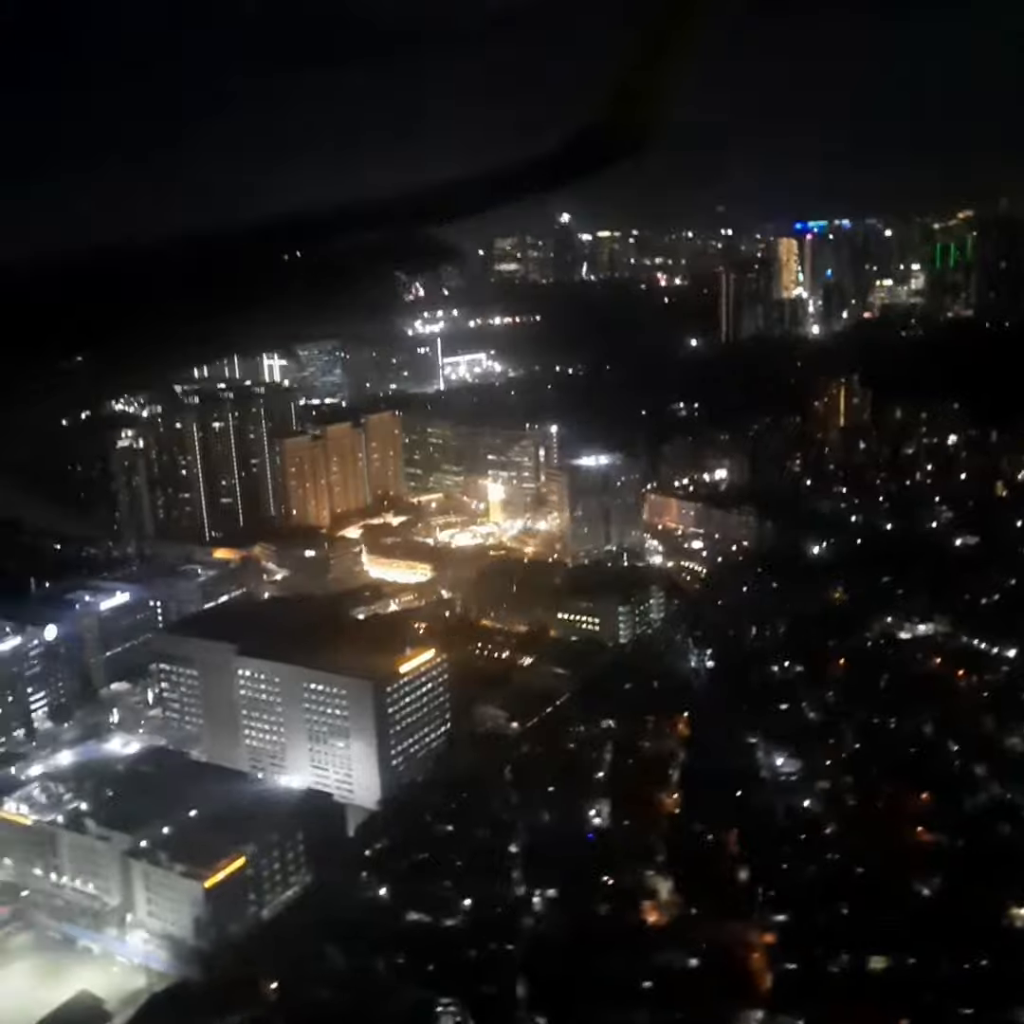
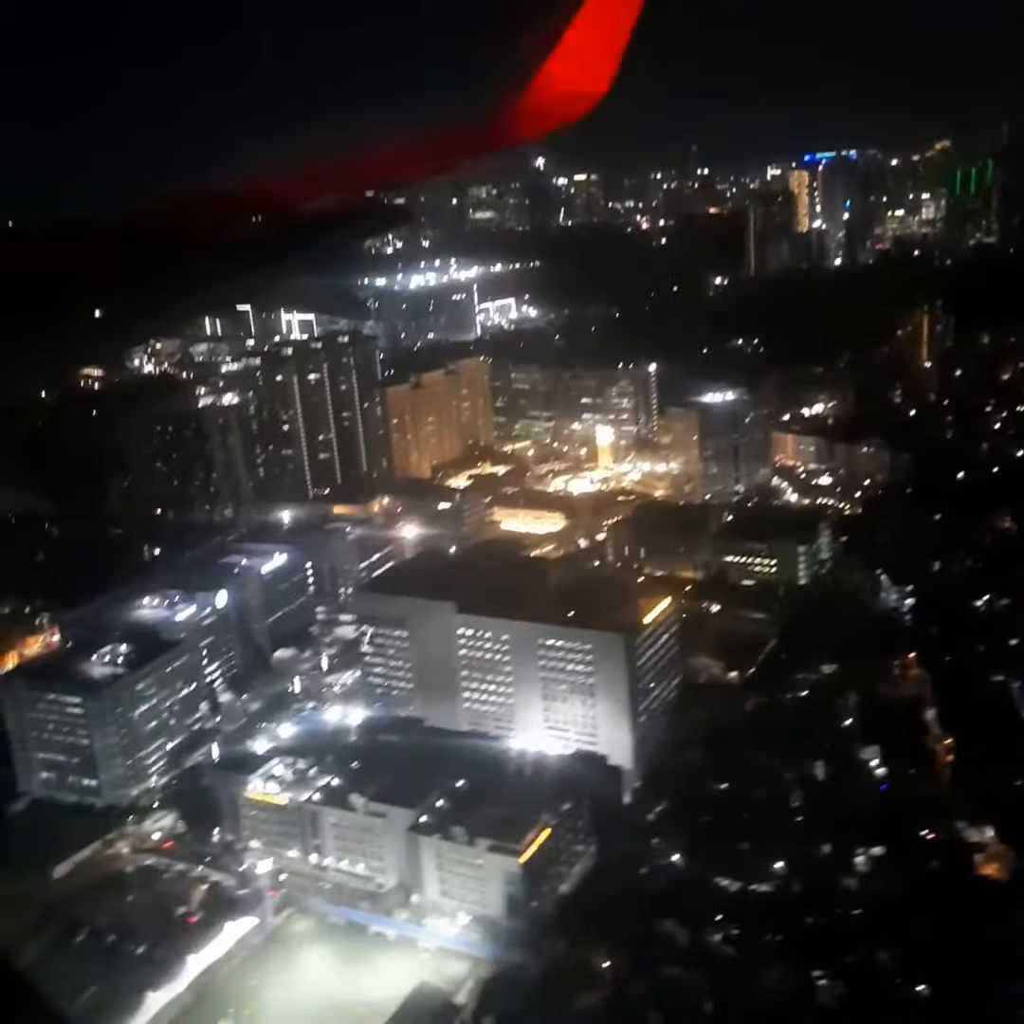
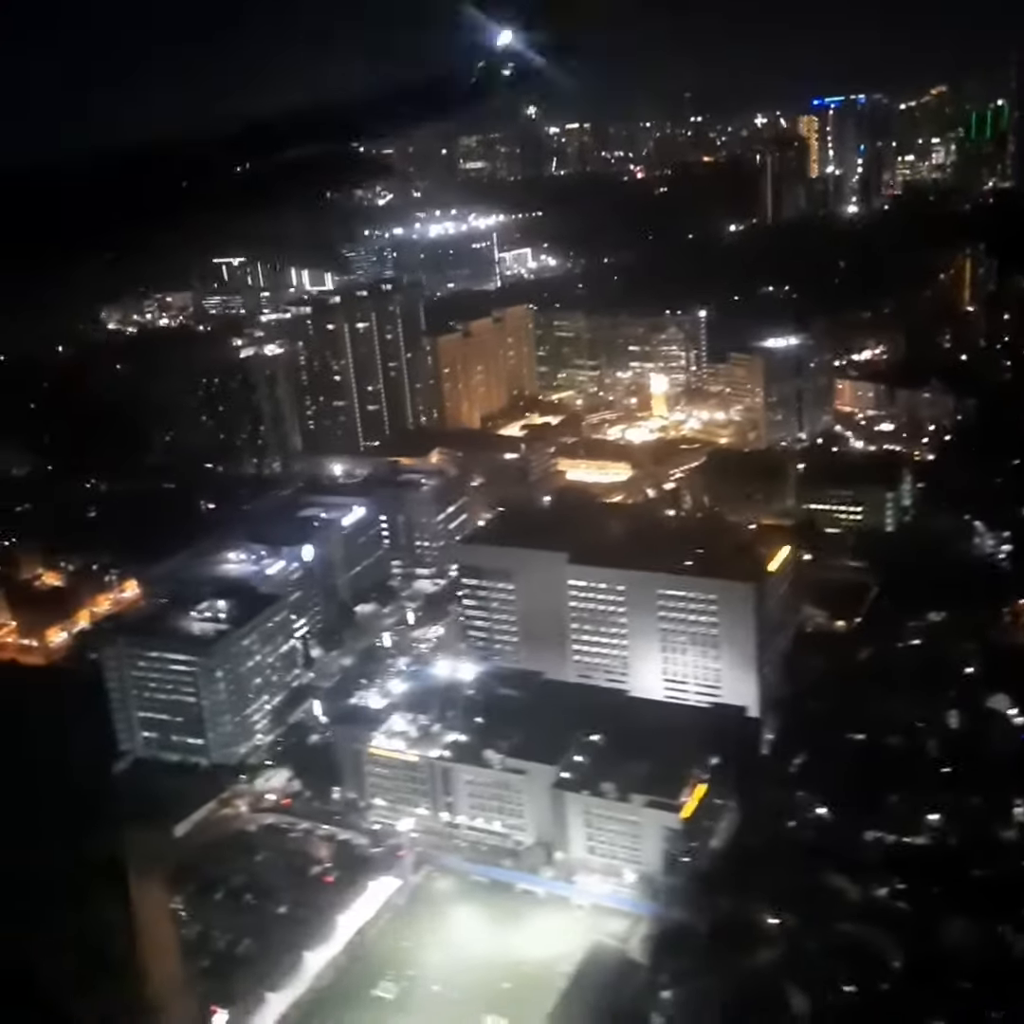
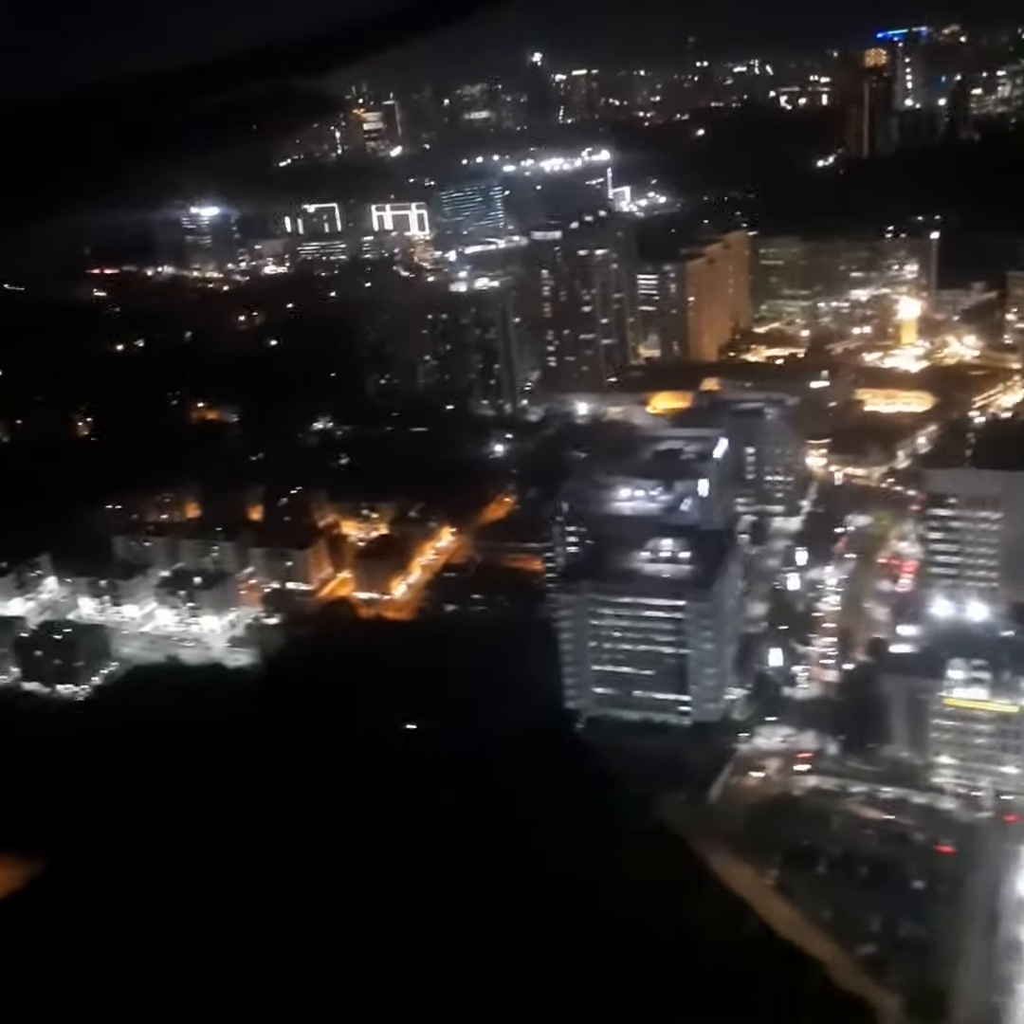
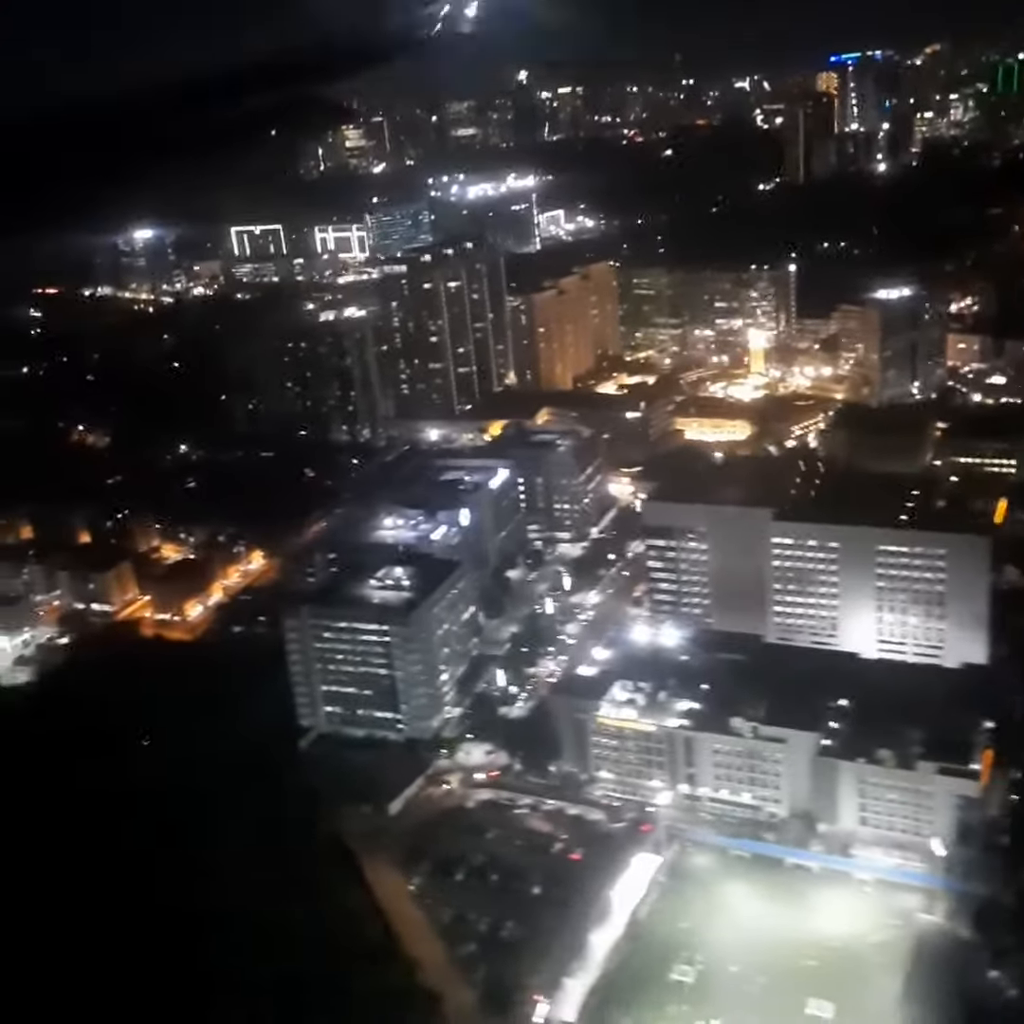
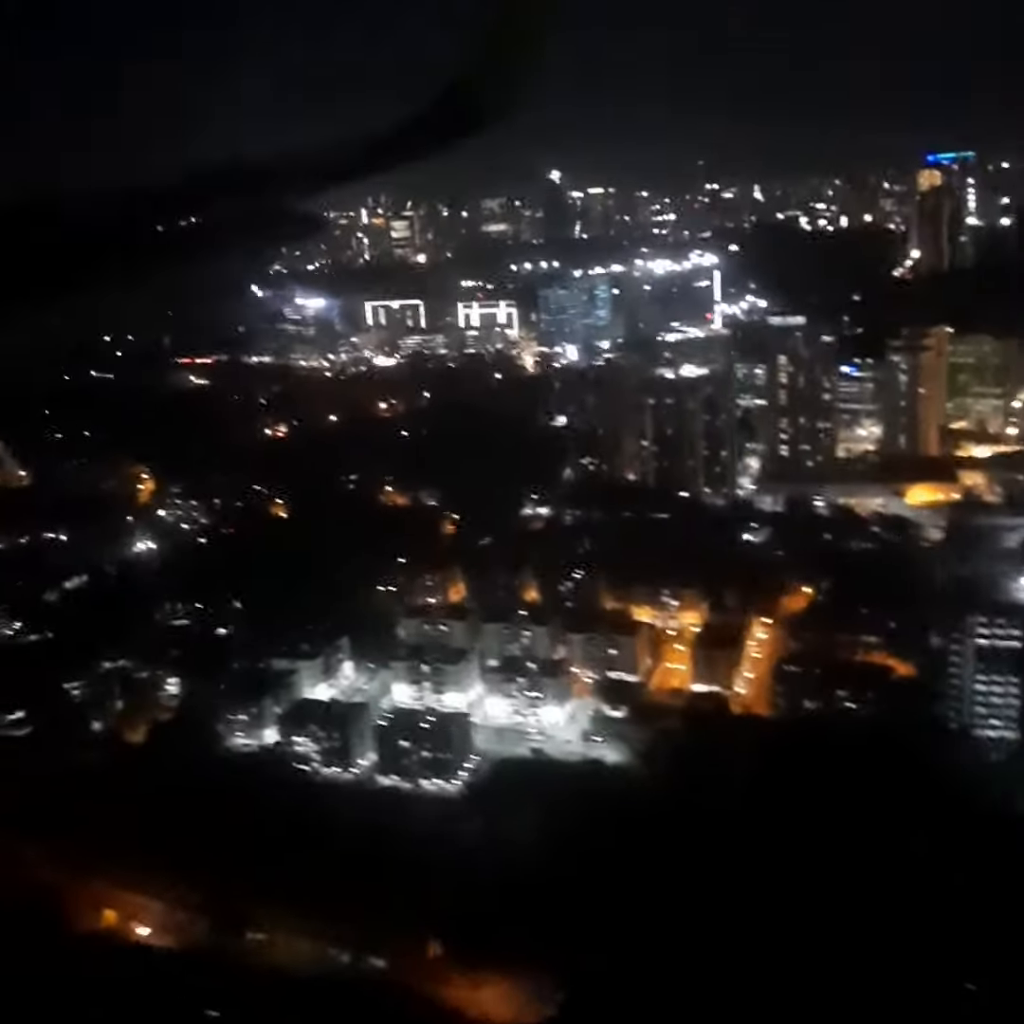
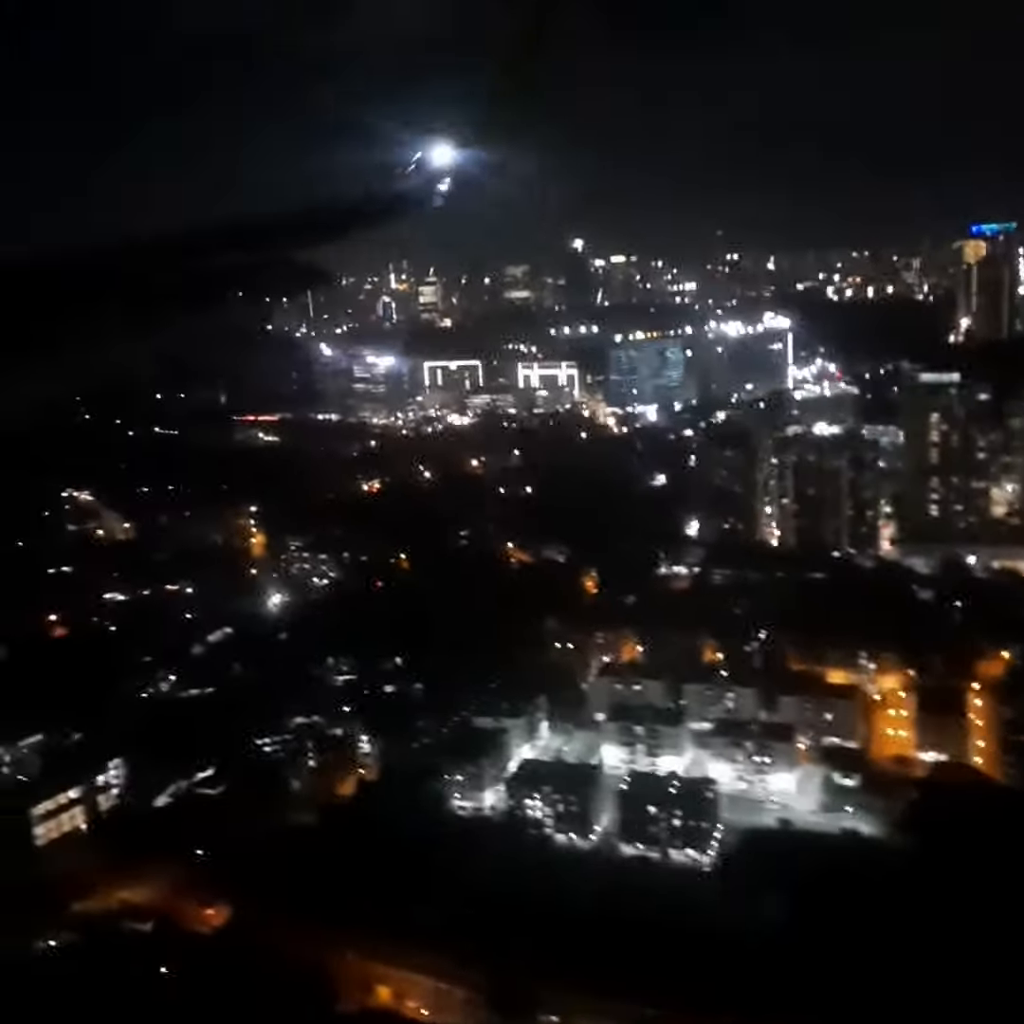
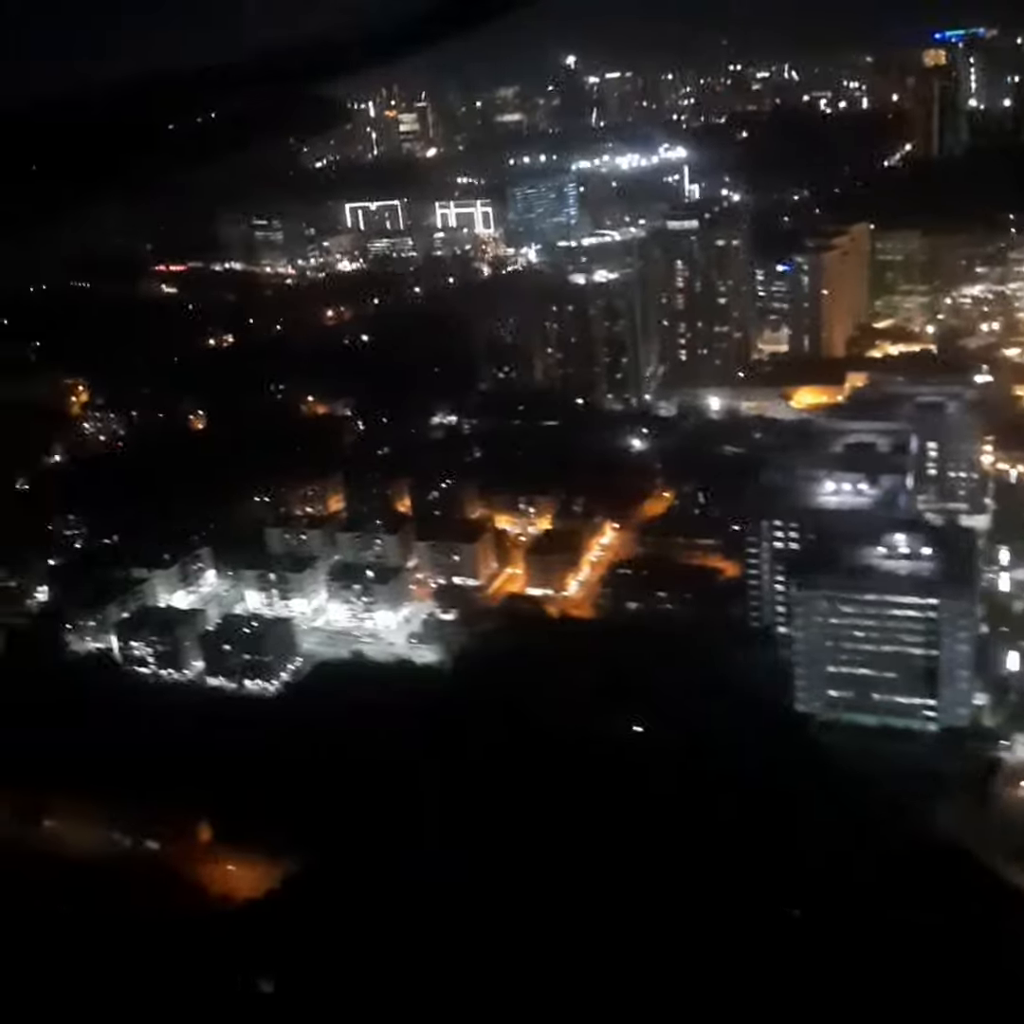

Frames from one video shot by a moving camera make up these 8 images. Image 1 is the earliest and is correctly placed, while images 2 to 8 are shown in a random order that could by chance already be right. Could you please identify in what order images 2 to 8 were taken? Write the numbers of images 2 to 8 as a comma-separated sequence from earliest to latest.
2, 3, 5, 4, 8, 6, 7
